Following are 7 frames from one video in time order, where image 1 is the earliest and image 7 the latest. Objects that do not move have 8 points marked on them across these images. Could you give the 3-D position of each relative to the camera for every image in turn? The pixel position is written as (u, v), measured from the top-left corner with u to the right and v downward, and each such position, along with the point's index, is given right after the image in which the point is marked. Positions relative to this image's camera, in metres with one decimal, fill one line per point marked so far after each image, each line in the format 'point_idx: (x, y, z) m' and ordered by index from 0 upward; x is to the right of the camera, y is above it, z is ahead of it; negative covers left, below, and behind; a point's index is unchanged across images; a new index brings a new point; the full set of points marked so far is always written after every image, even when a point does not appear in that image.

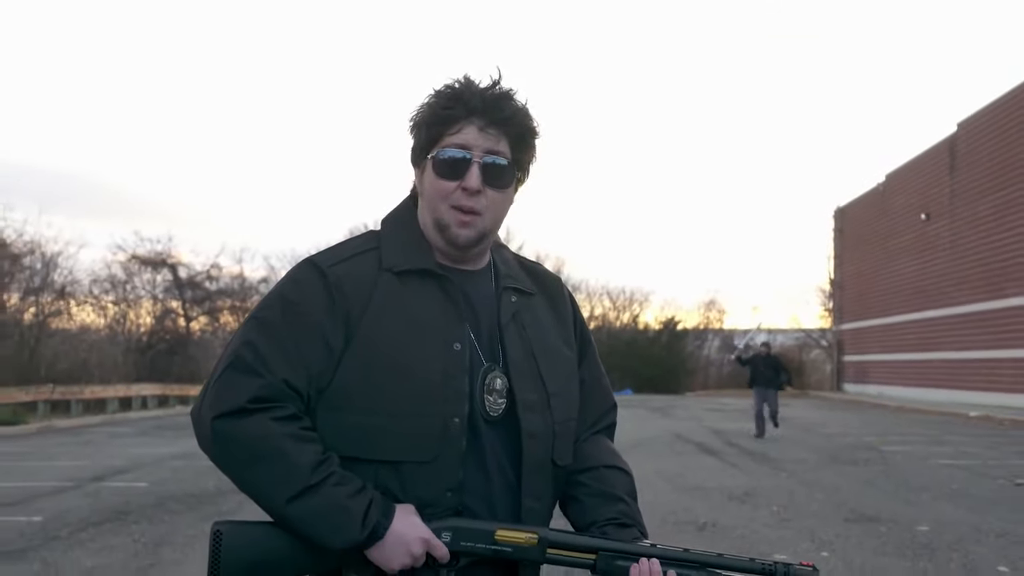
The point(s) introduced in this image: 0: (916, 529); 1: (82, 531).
0: (+3.0, -1.8, +6.4) m
1: (-3.2, -1.8, +6.3) m
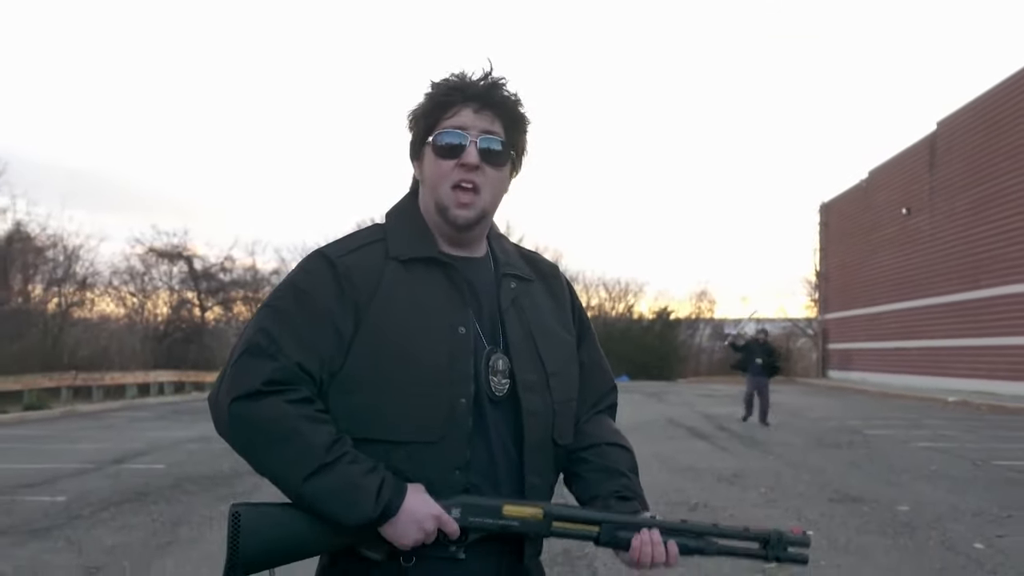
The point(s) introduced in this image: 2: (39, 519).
0: (+3.0, -1.7, +6.7) m
1: (-3.2, -1.7, +6.6) m
2: (-3.5, -1.7, +6.3) m
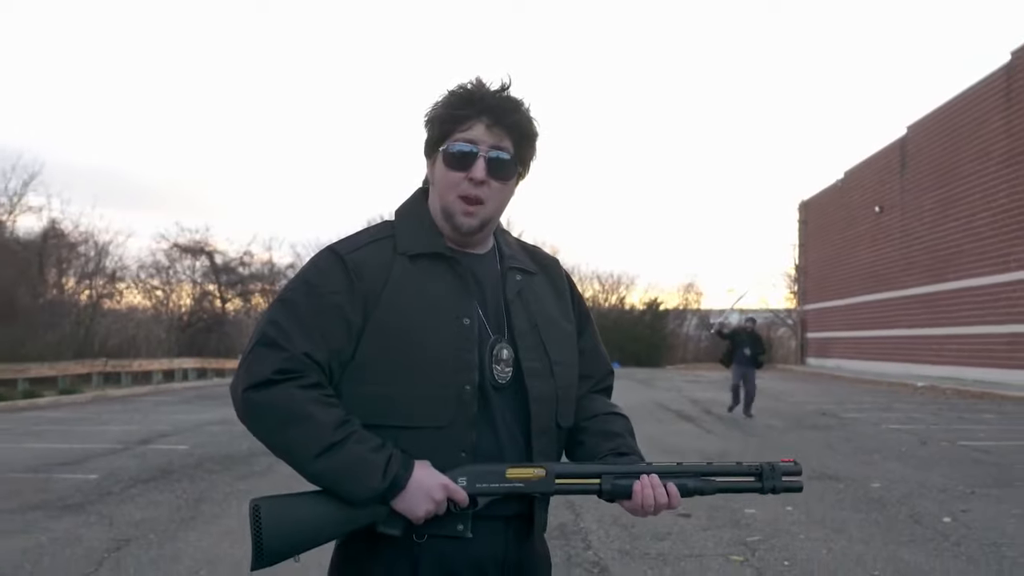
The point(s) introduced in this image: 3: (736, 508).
0: (+3.0, -1.7, +7.1) m
1: (-3.2, -1.7, +7.0) m
2: (-3.5, -1.6, +6.7) m
3: (+1.8, -1.8, +6.8) m
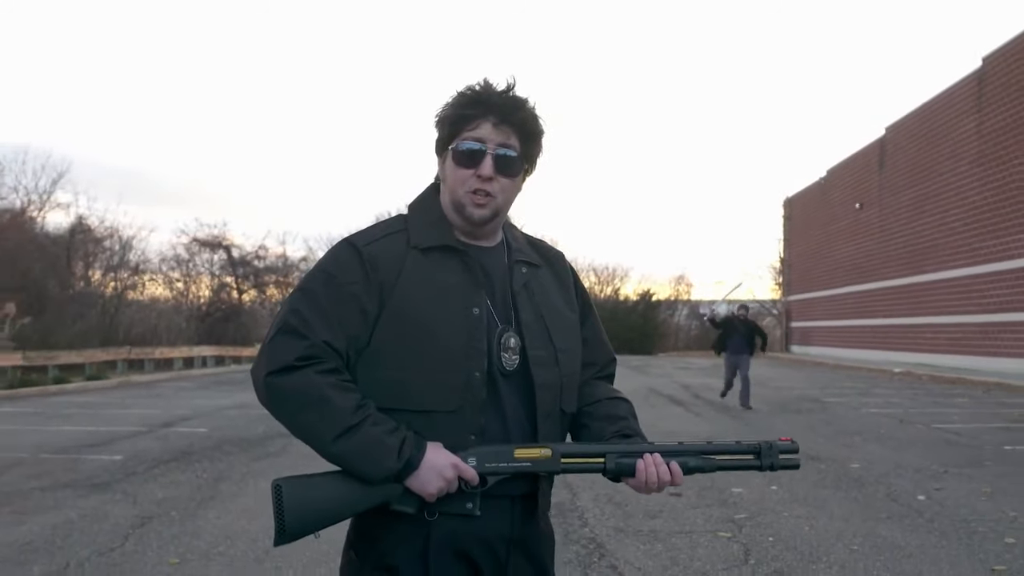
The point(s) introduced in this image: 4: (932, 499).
0: (+3.0, -1.6, +7.4) m
1: (-3.2, -1.6, +7.3) m
2: (-3.5, -1.6, +7.0) m
3: (+1.8, -1.7, +7.2) m
4: (+3.3, -1.6, +6.5) m
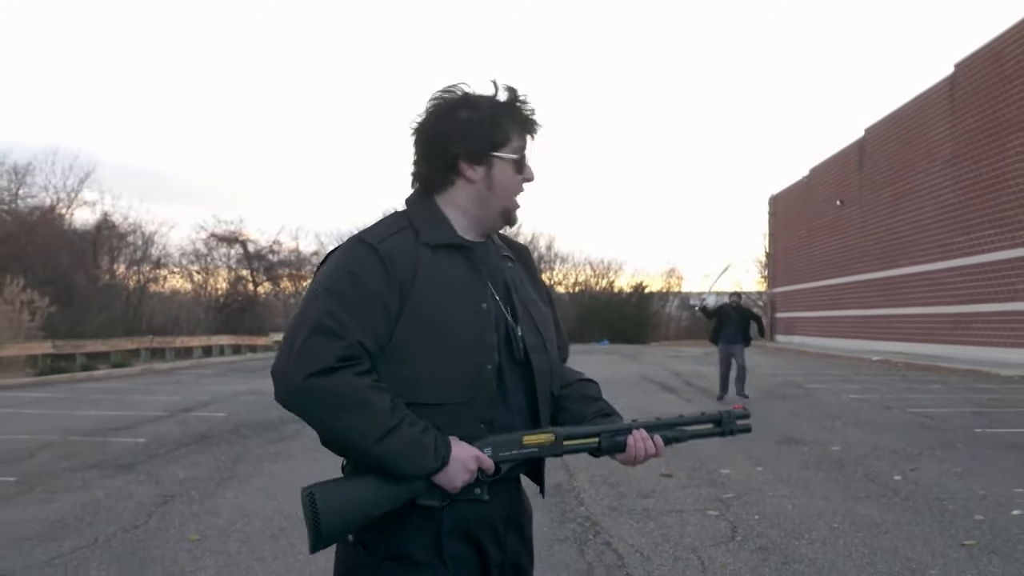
0: (+3.0, -1.5, +7.8) m
1: (-3.2, -1.5, +7.7) m
2: (-3.5, -1.5, +7.4) m
3: (+1.8, -1.7, +7.5) m
4: (+3.3, -1.6, +6.9) m
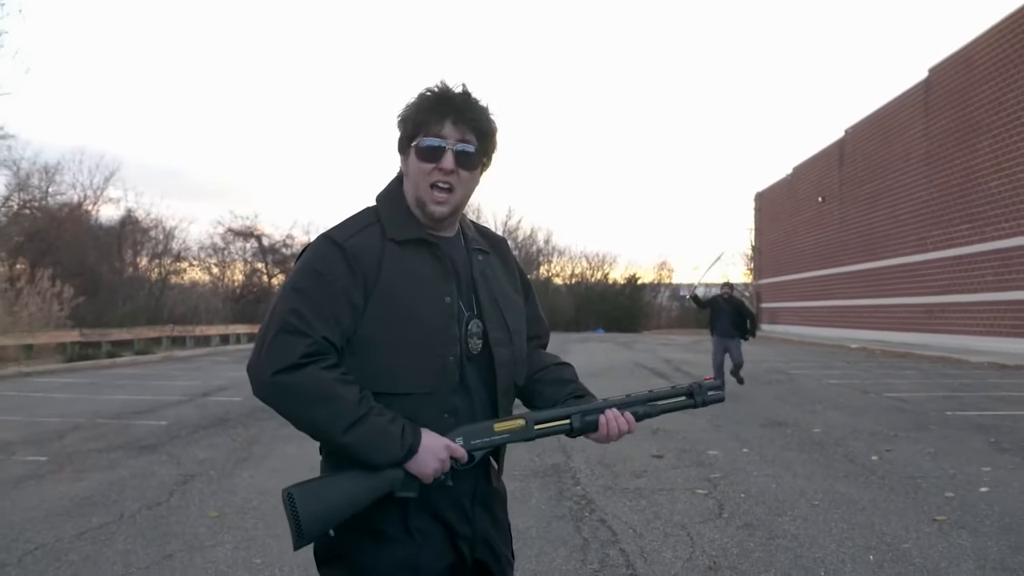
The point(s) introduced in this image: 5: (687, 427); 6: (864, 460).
0: (+3.0, -1.4, +8.2) m
1: (-3.2, -1.4, +8.1) m
2: (-3.5, -1.4, +7.8) m
3: (+1.8, -1.6, +7.9) m
4: (+3.3, -1.5, +7.3) m
5: (+2.0, -1.6, +9.2) m
6: (+3.1, -1.5, +7.2) m
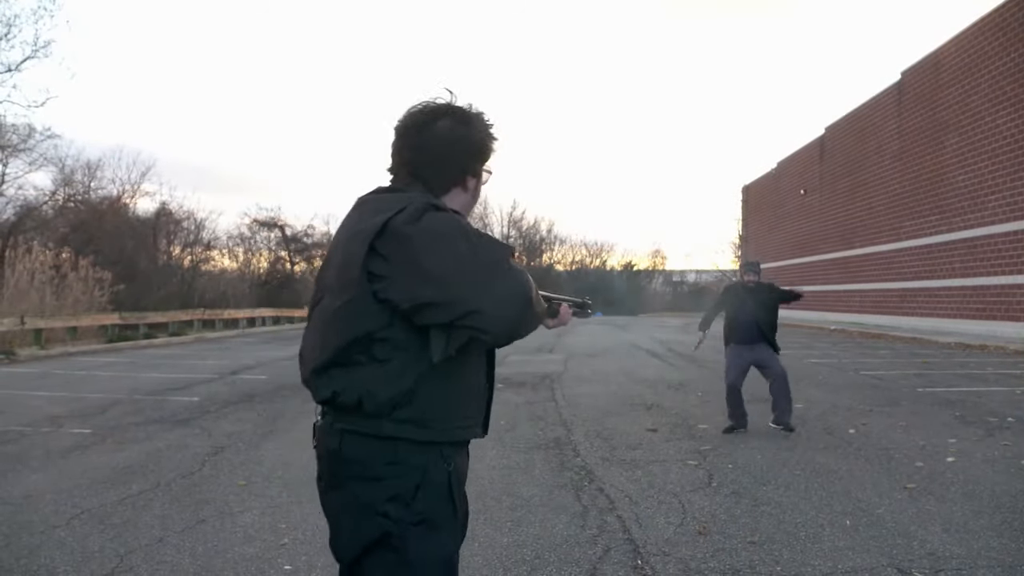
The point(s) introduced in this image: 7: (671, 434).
0: (+3.1, -1.3, +8.7) m
1: (-3.1, -1.3, +8.7) m
2: (-3.4, -1.3, +8.4) m
3: (+1.9, -1.4, +8.5) m
4: (+3.3, -1.4, +7.8) m
5: (+2.0, -1.4, +9.8) m
6: (+3.1, -1.4, +7.7) m
7: (+1.6, -1.5, +8.3) m
